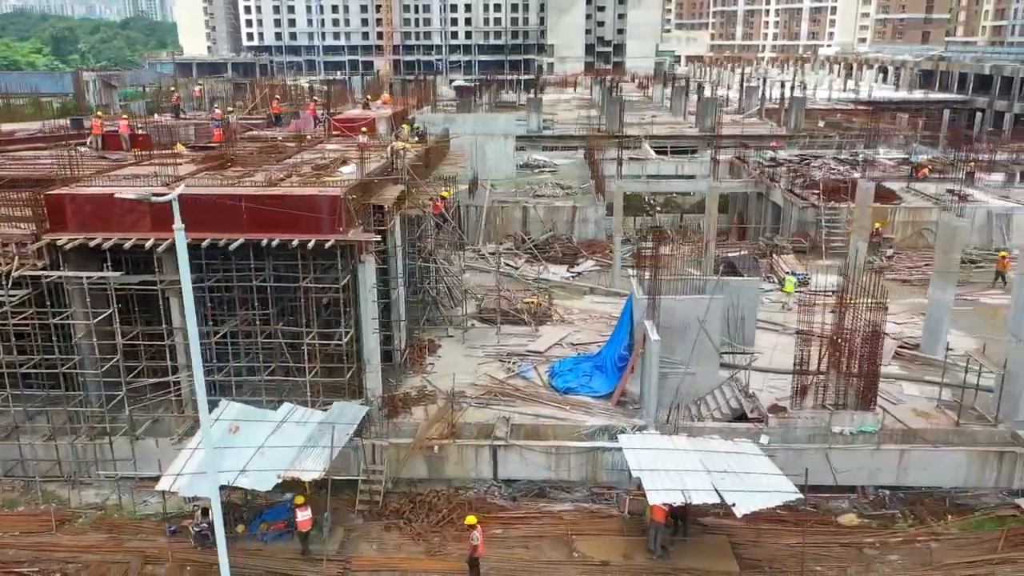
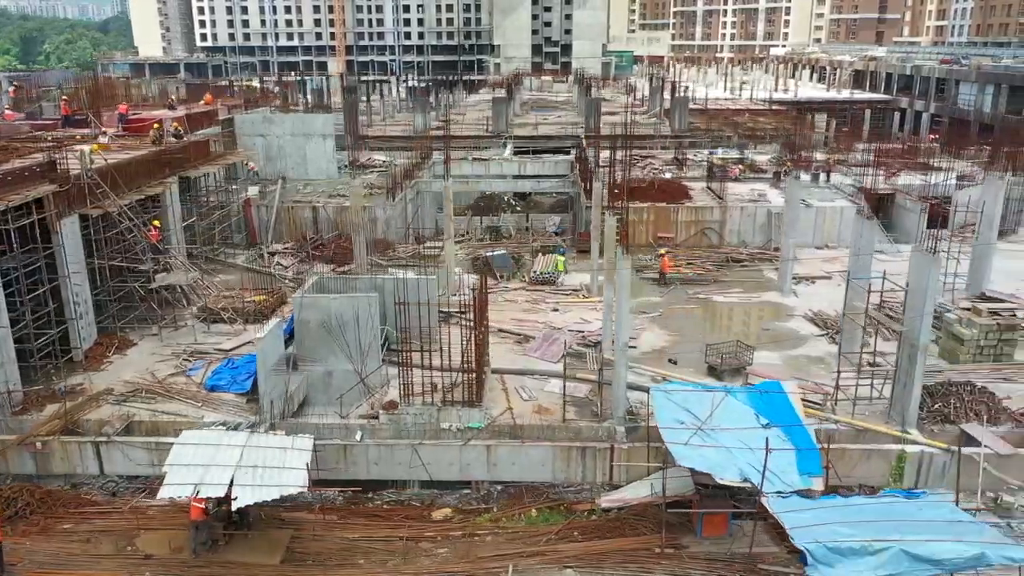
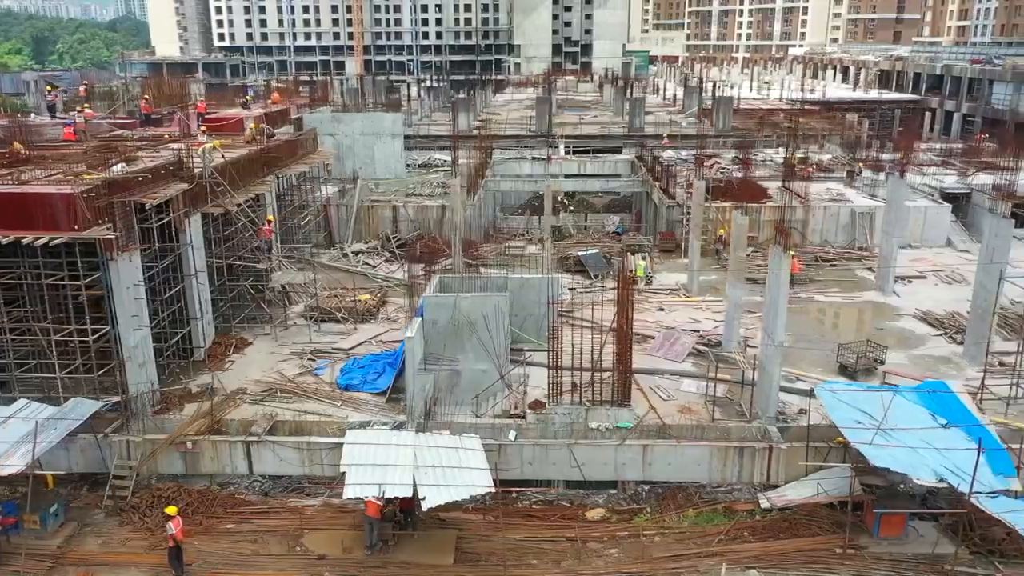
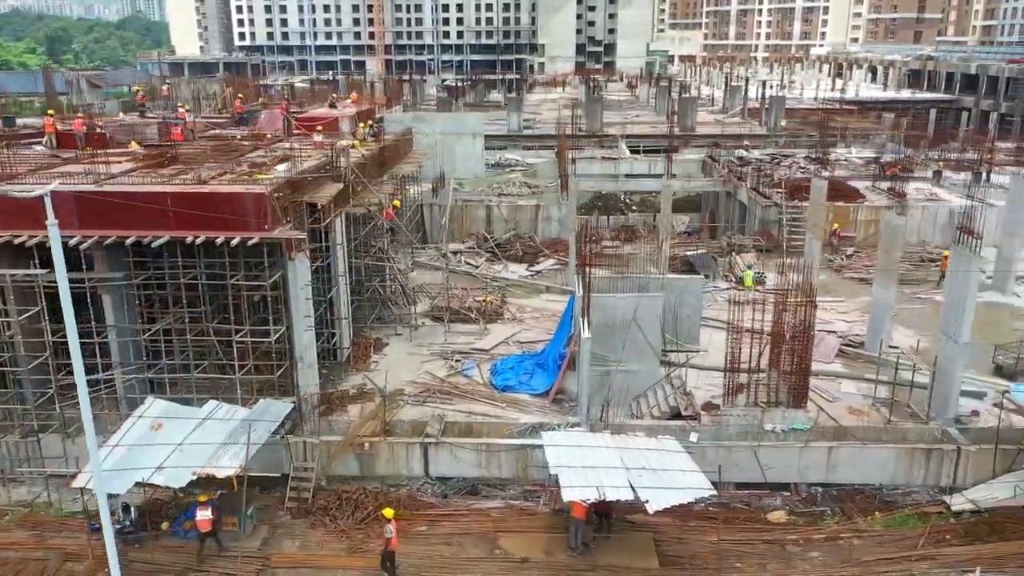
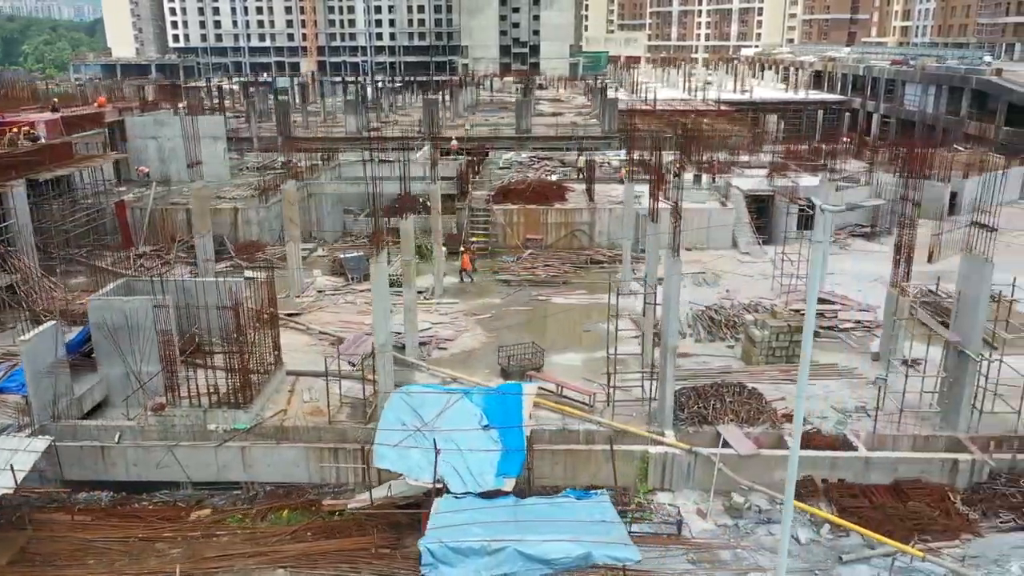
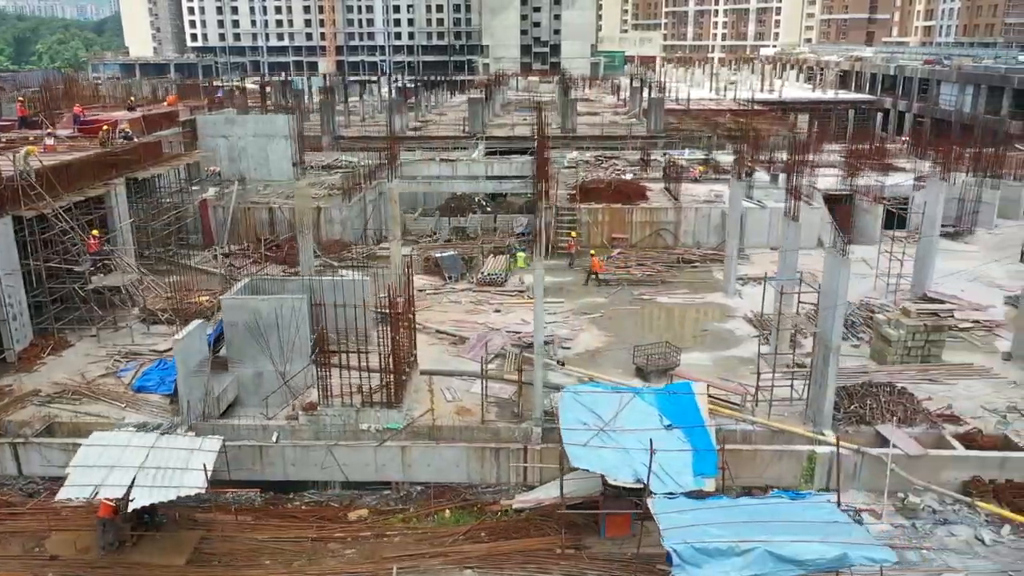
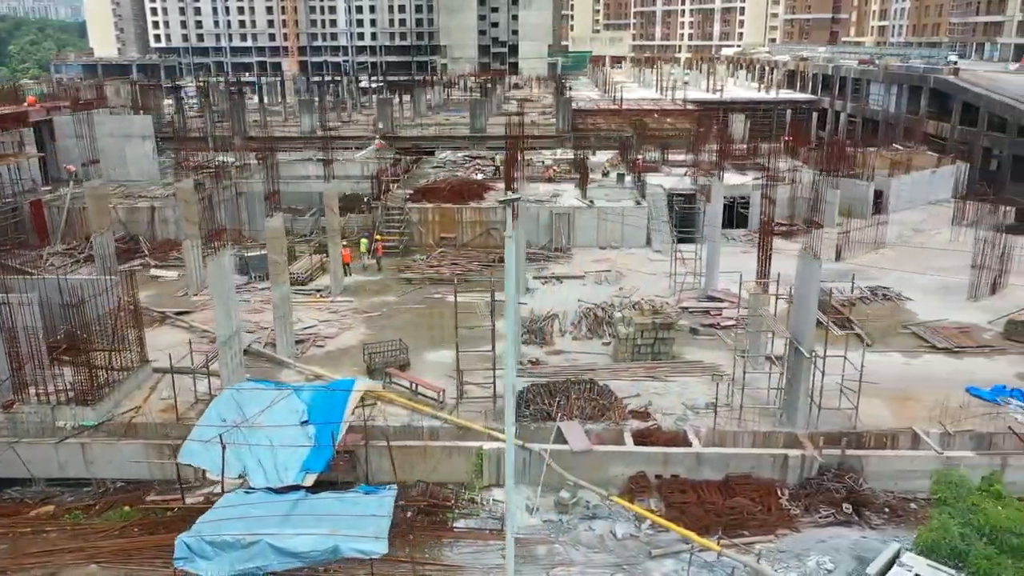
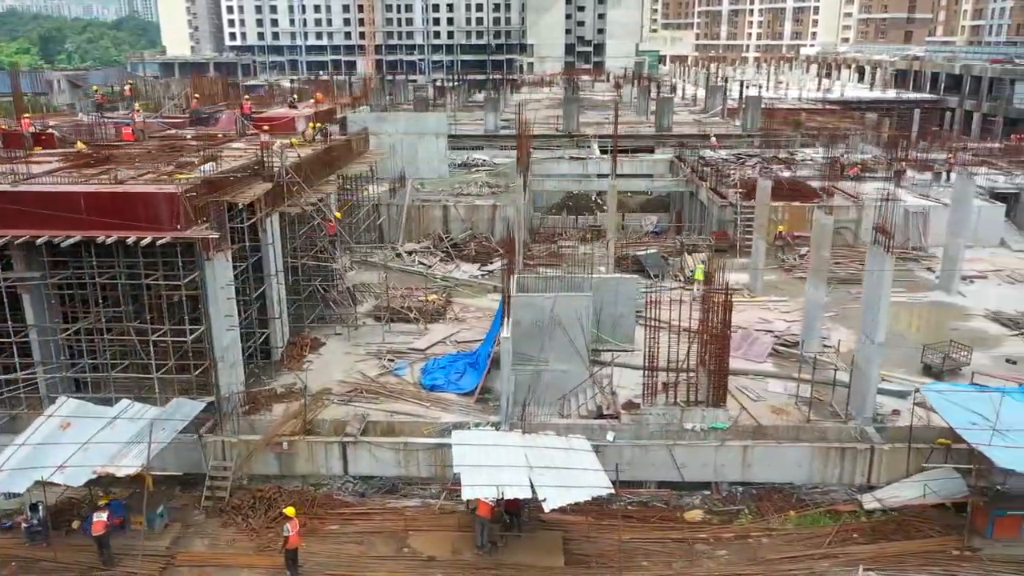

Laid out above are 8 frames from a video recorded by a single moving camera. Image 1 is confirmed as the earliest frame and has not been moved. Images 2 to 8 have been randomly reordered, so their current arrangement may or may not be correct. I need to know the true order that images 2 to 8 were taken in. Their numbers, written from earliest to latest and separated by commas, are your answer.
4, 8, 3, 2, 6, 5, 7
